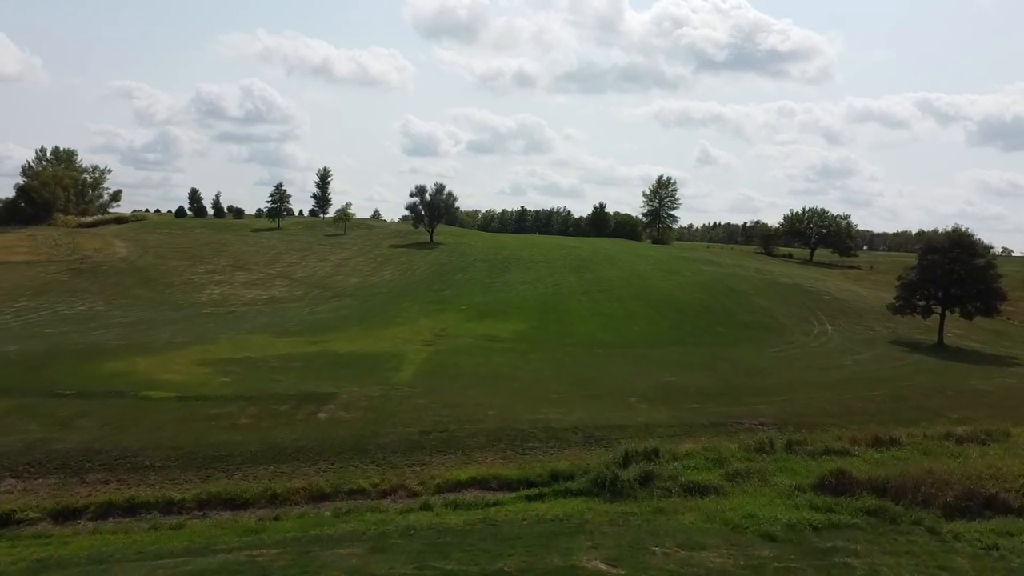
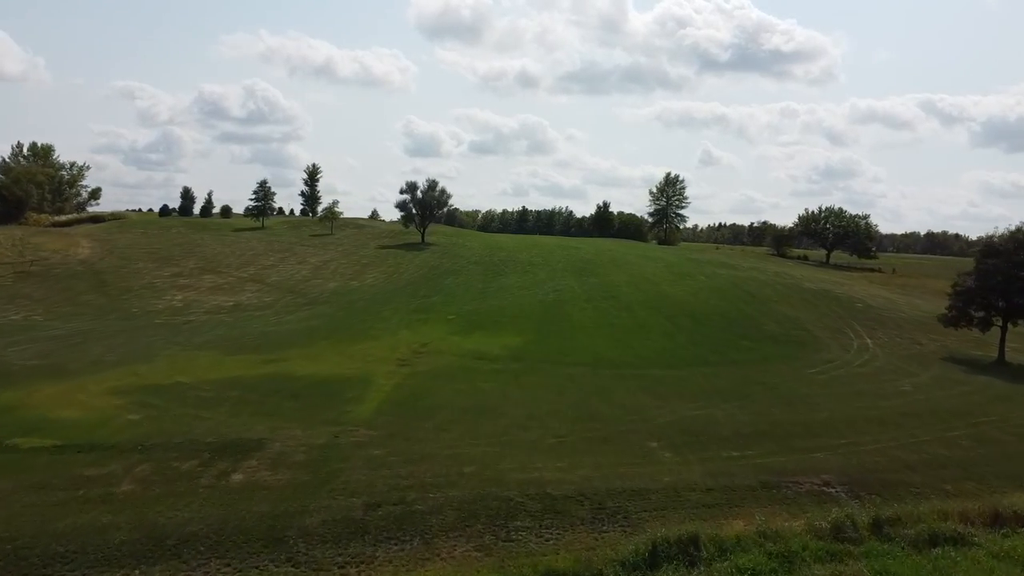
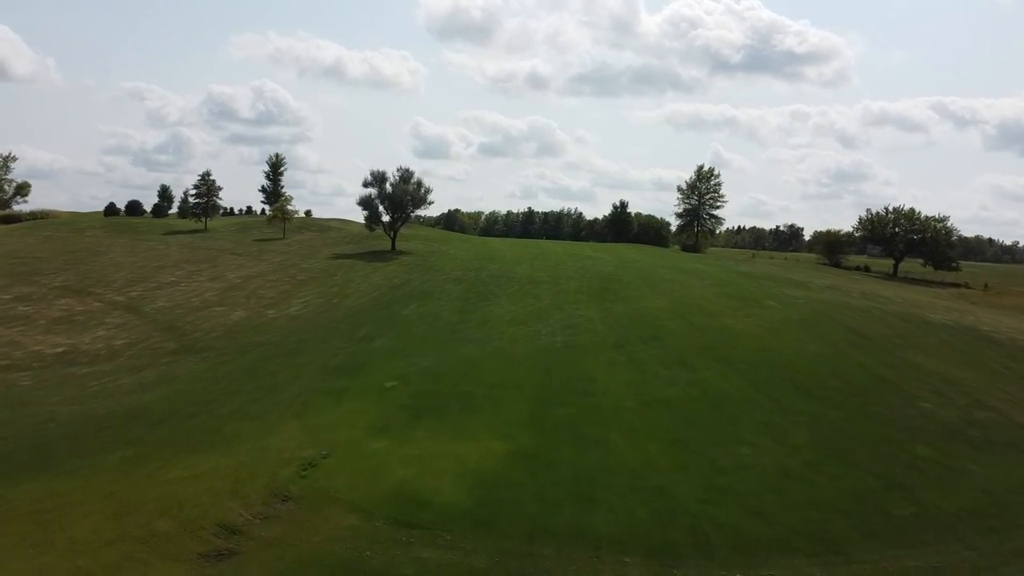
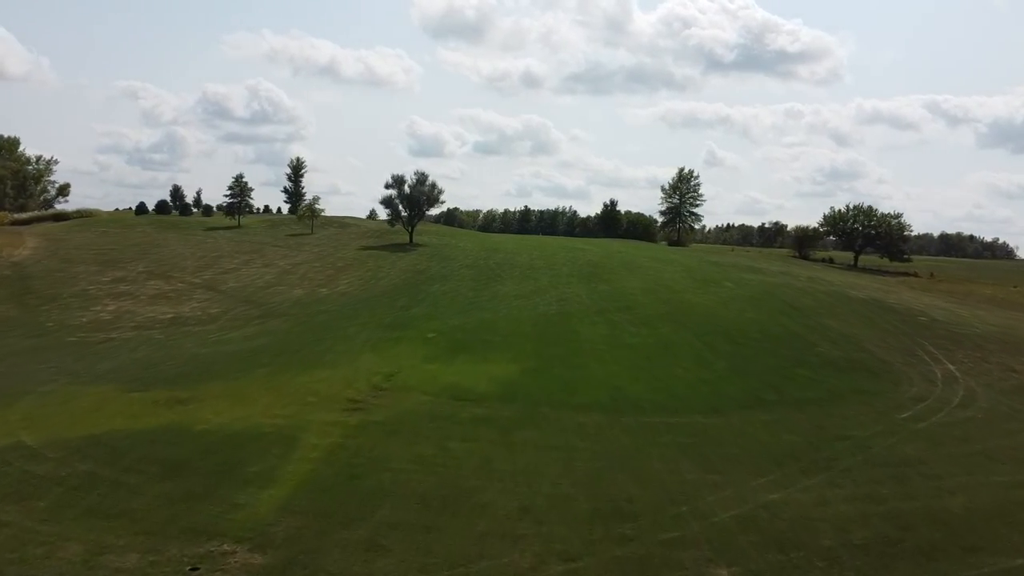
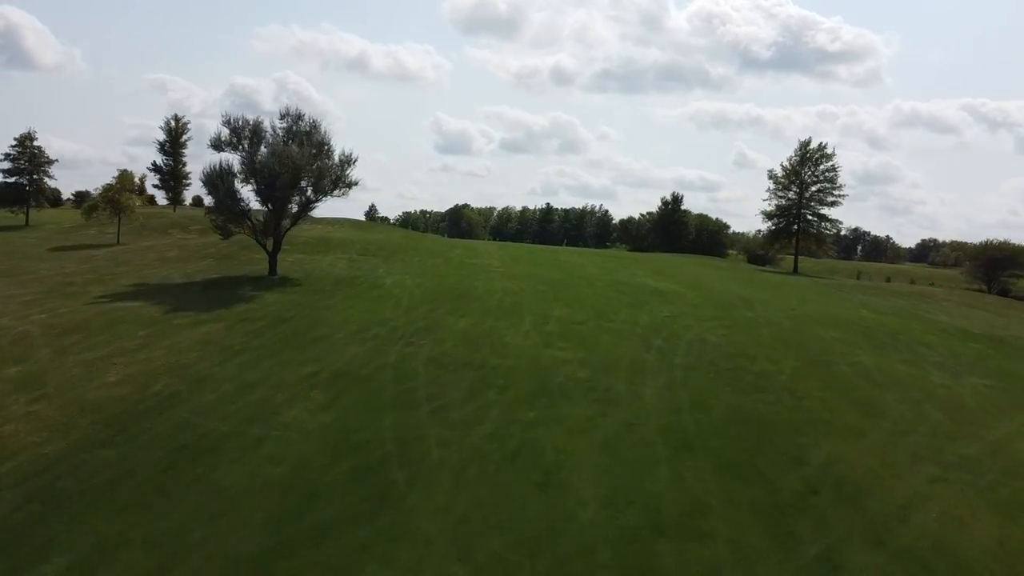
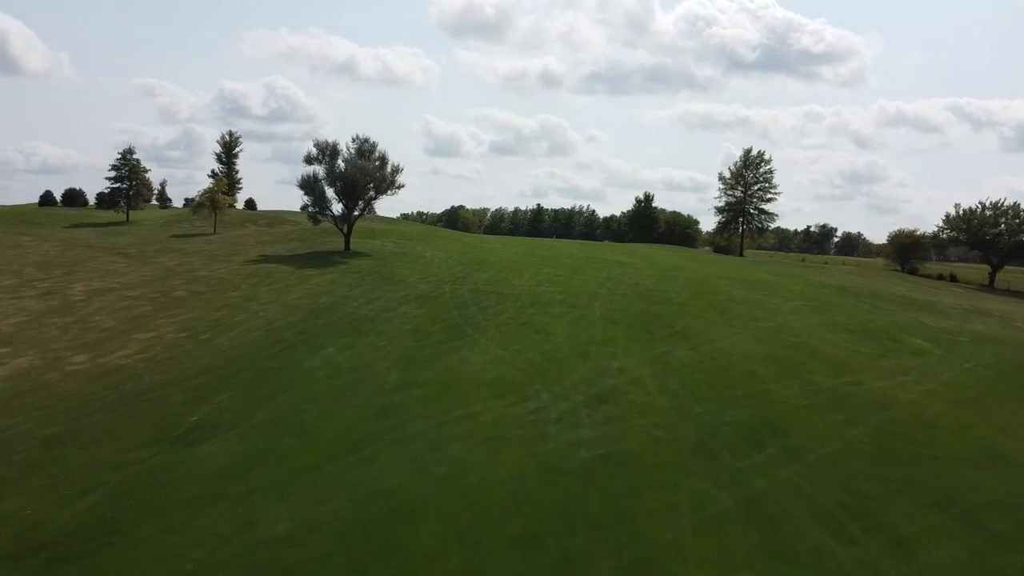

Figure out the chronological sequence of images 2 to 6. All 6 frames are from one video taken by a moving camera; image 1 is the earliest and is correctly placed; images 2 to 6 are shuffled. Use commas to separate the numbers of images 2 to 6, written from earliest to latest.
2, 4, 3, 6, 5
